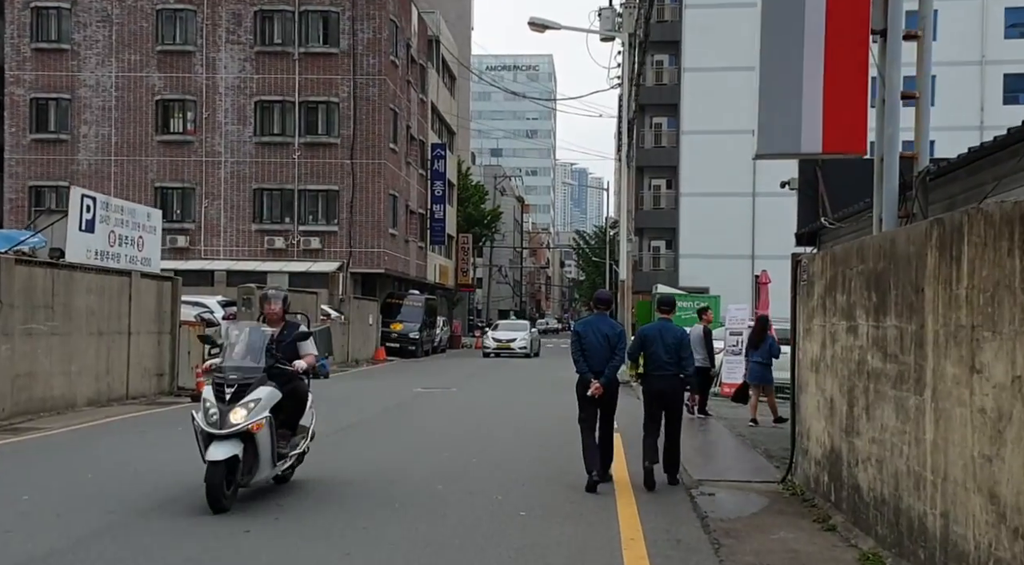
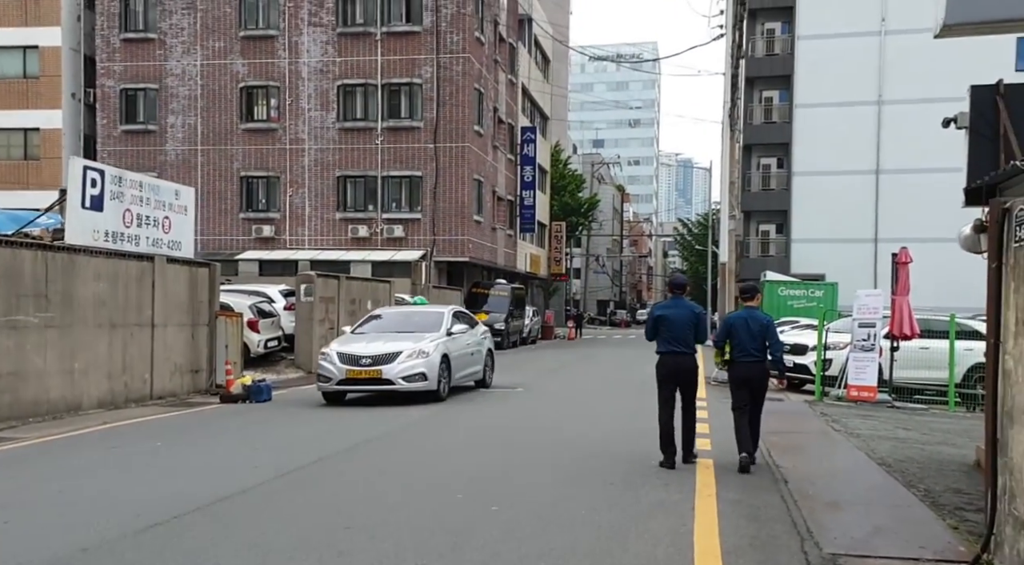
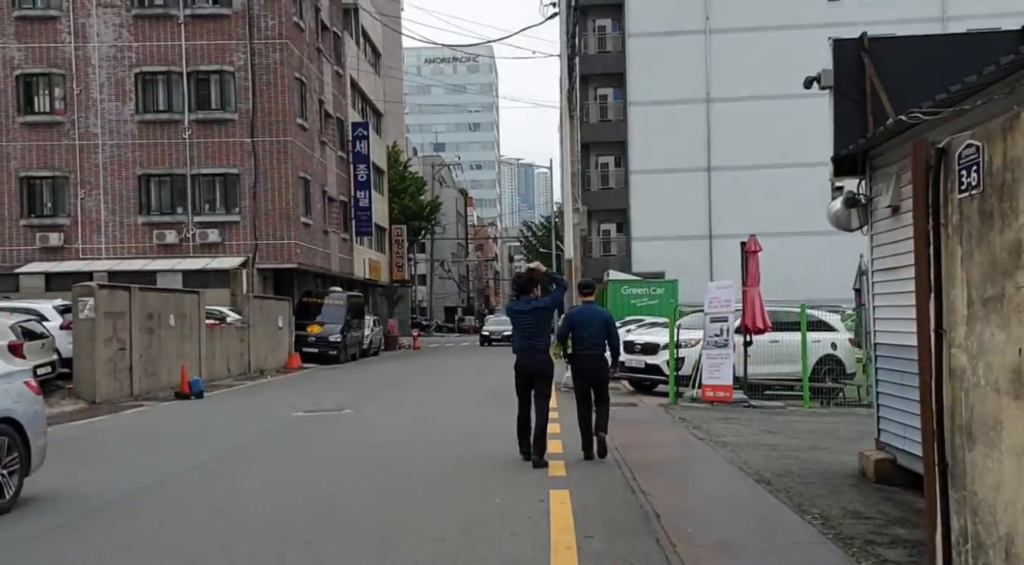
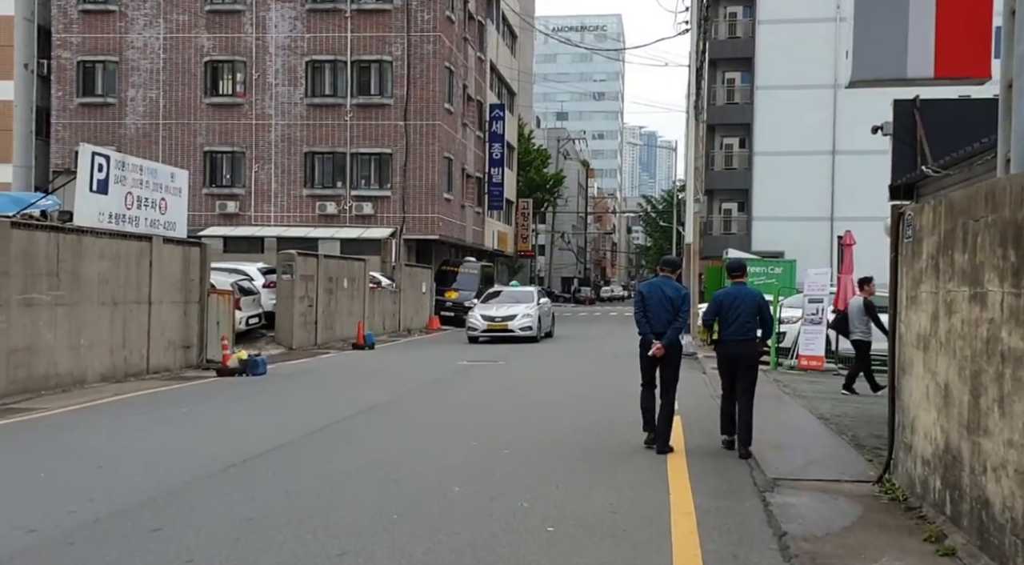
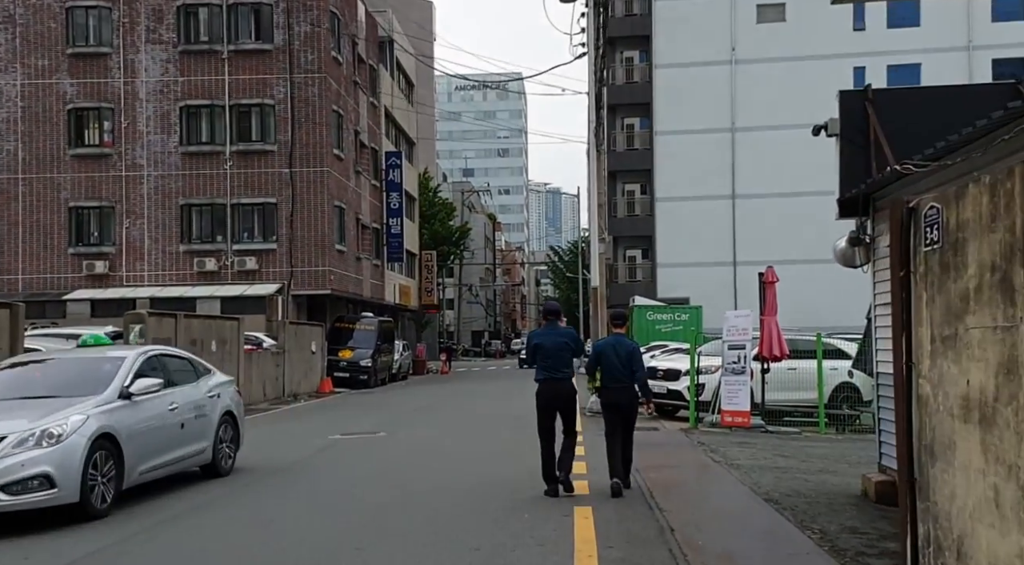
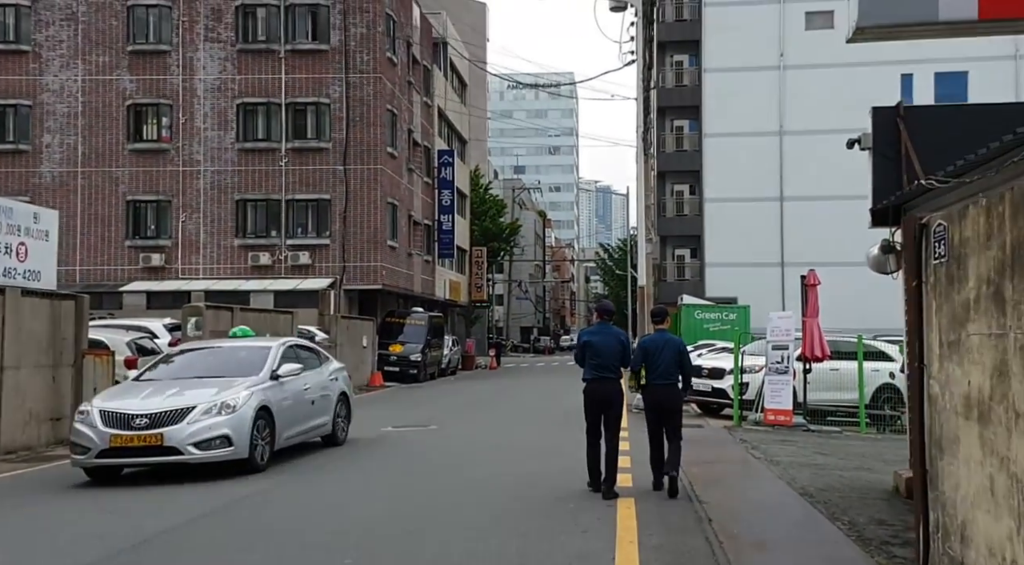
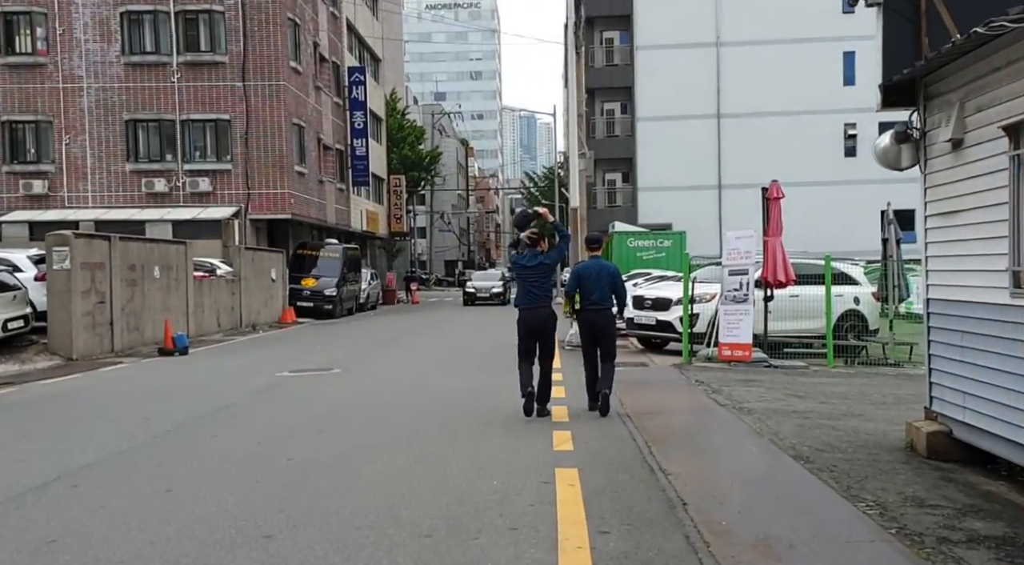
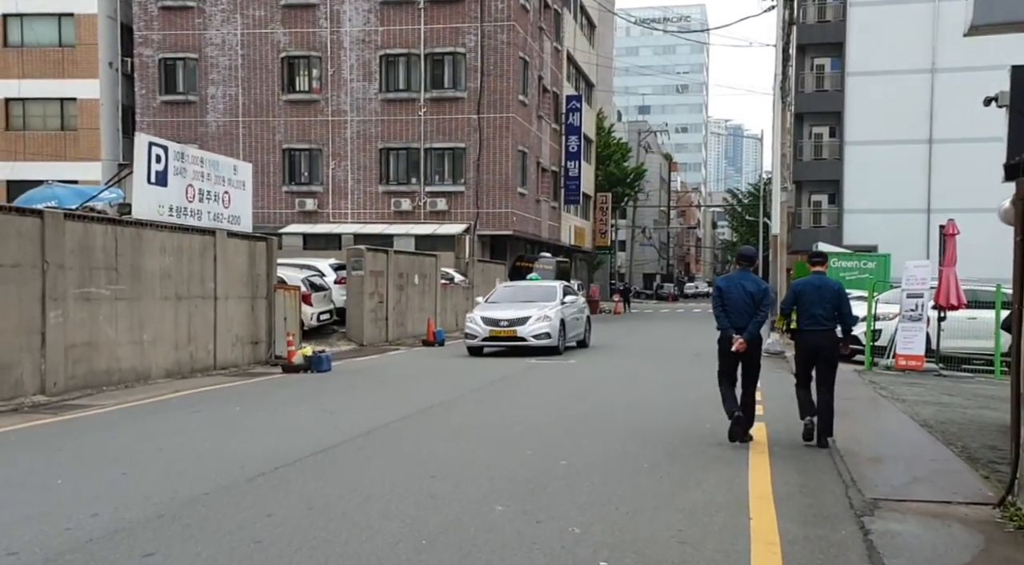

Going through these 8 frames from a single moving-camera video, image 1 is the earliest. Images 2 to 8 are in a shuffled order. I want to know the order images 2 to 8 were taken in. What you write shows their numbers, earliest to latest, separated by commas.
4, 8, 2, 6, 5, 3, 7
